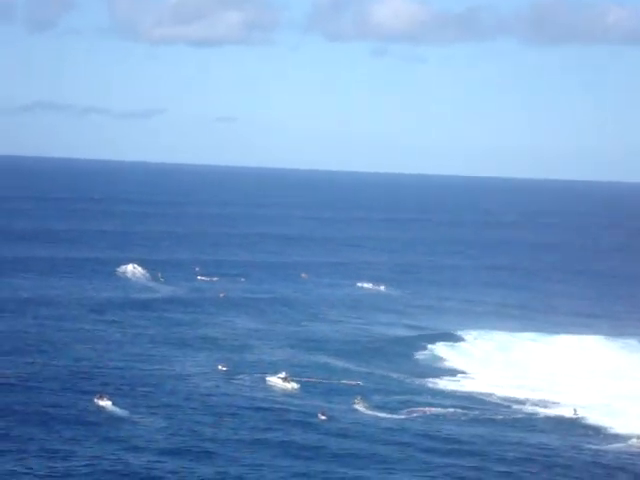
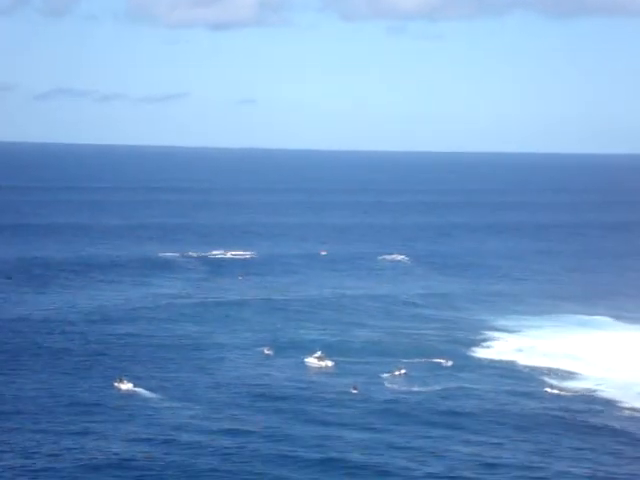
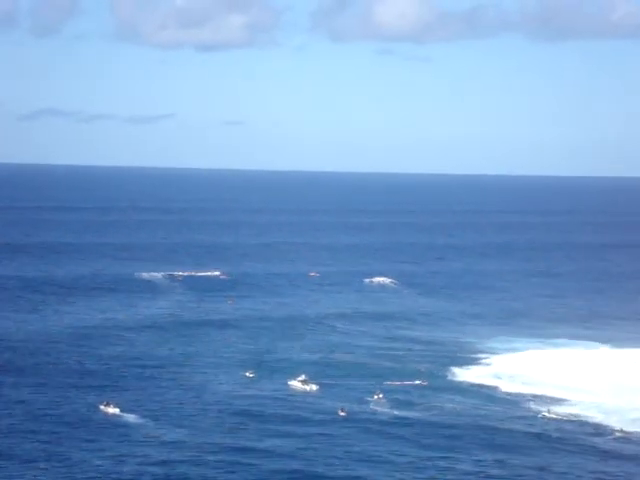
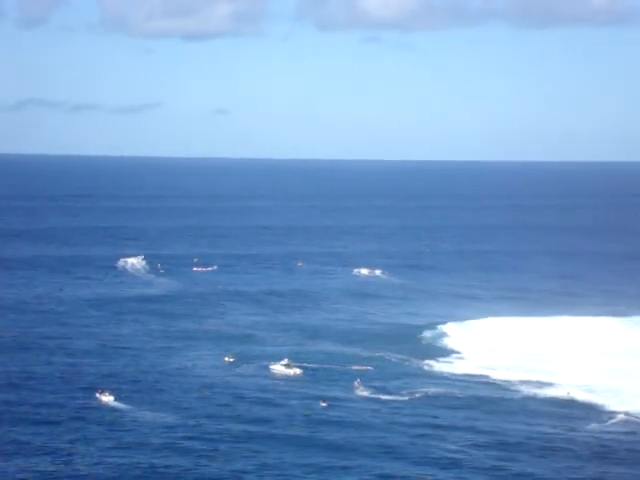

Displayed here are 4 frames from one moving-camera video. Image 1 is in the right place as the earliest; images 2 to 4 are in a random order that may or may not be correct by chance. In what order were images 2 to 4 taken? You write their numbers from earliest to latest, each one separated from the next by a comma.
4, 3, 2
